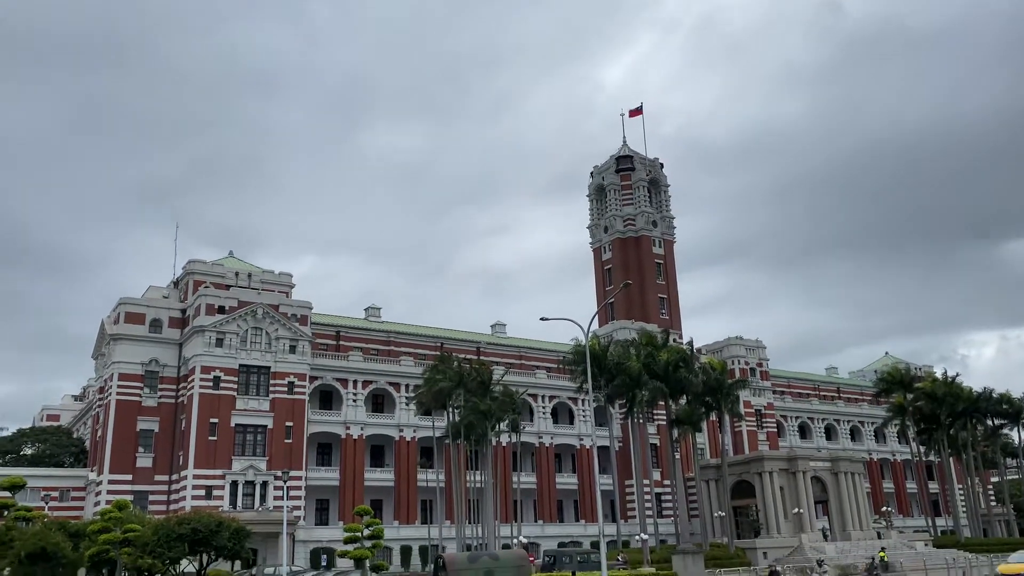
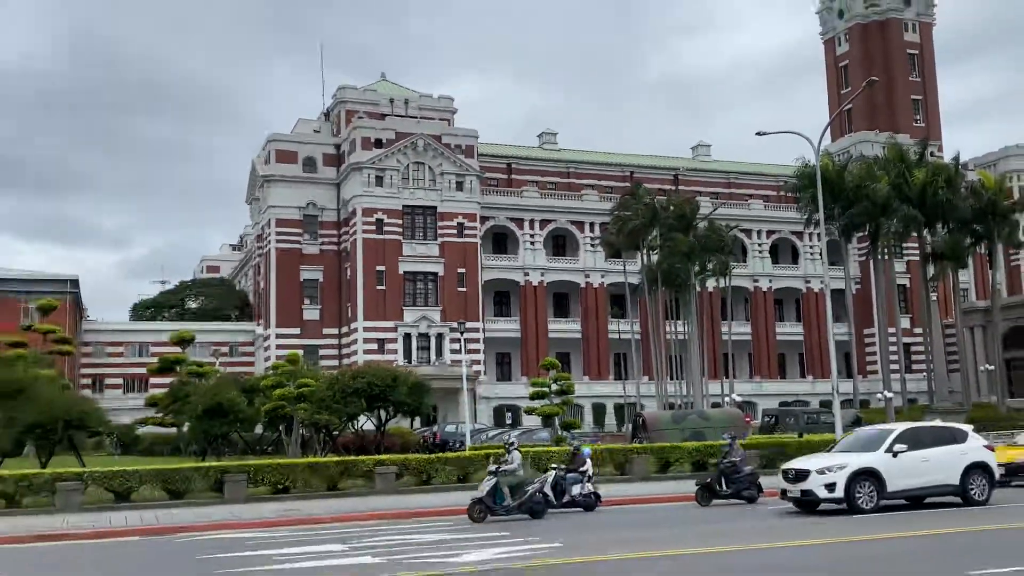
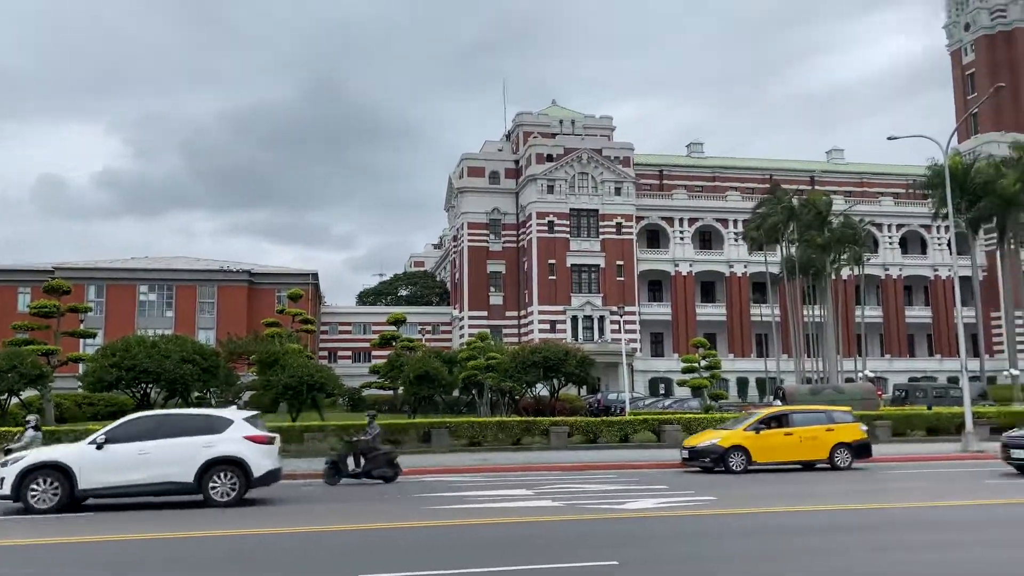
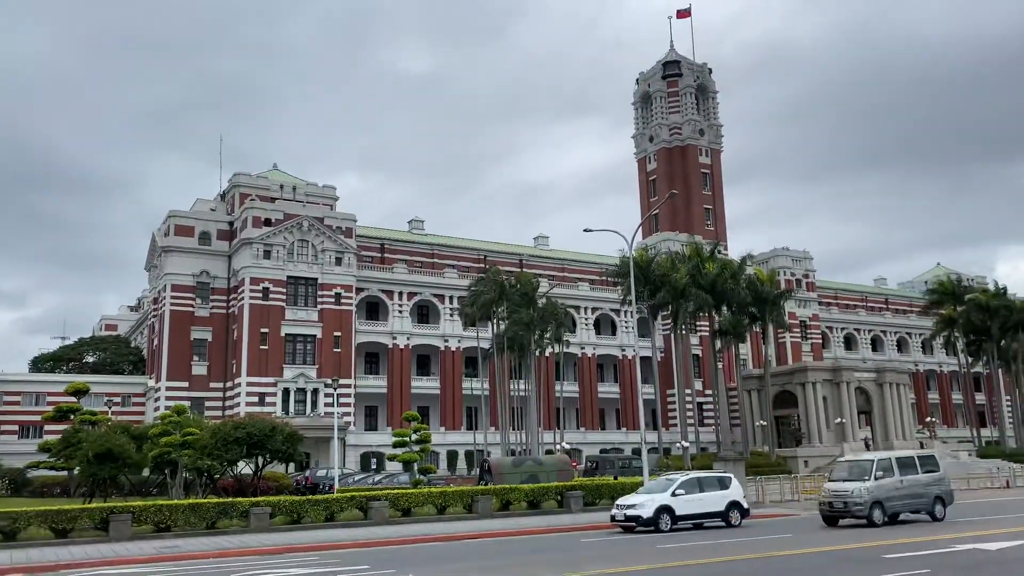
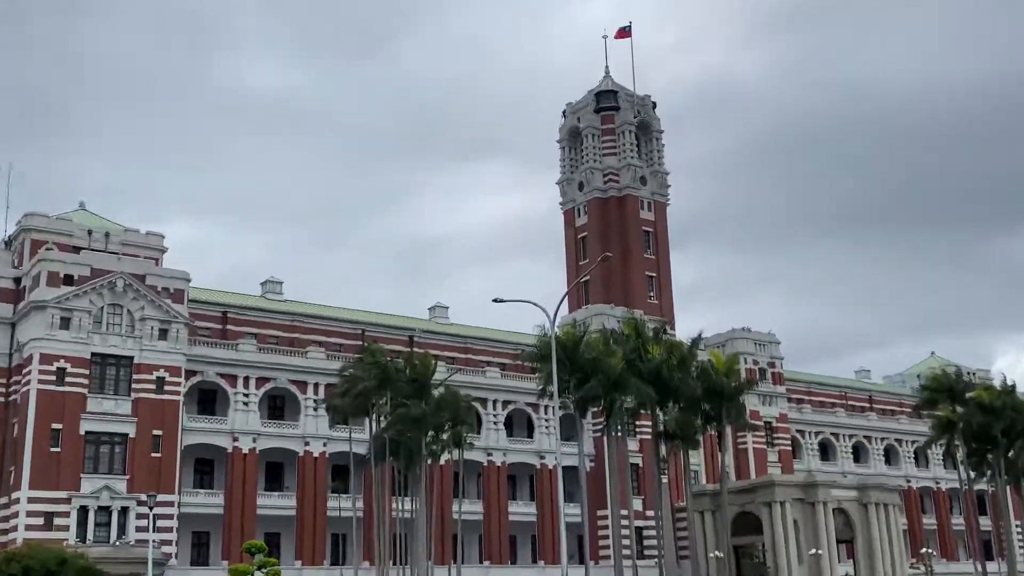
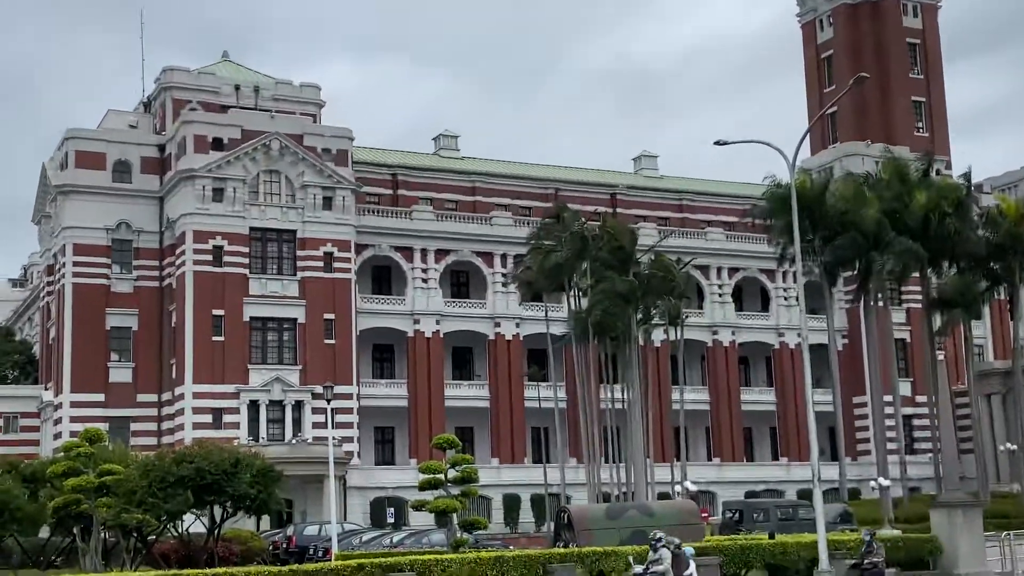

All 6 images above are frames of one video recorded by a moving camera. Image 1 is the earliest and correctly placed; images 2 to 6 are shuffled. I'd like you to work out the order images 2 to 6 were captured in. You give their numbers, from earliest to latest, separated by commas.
6, 2, 3, 4, 5
